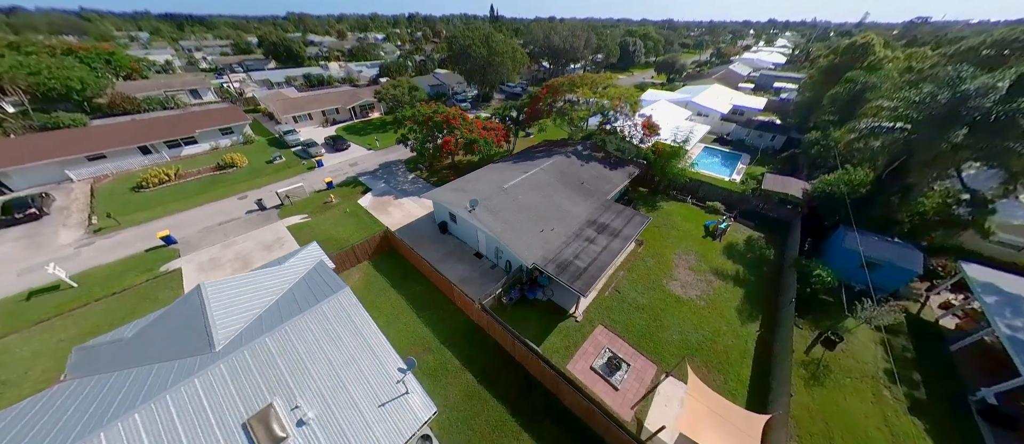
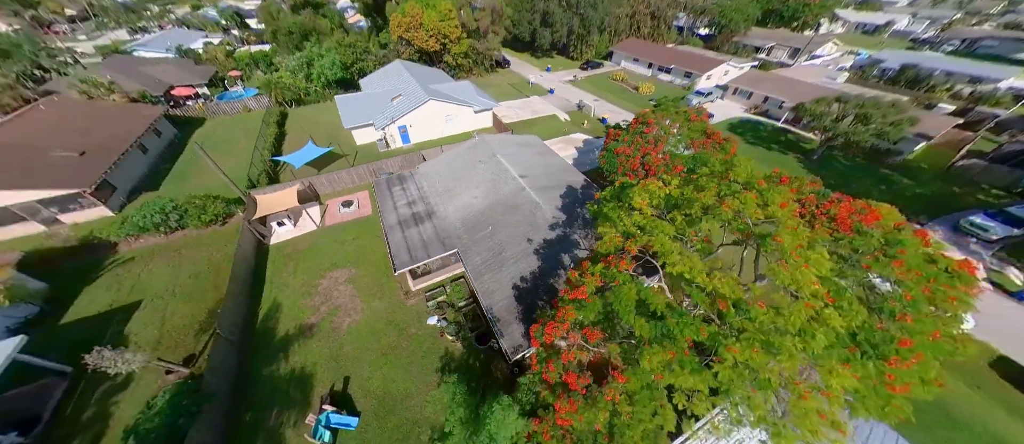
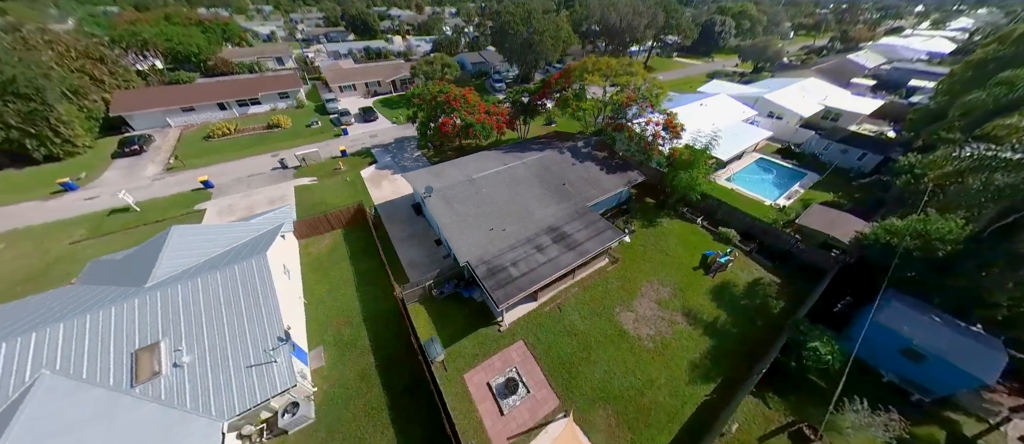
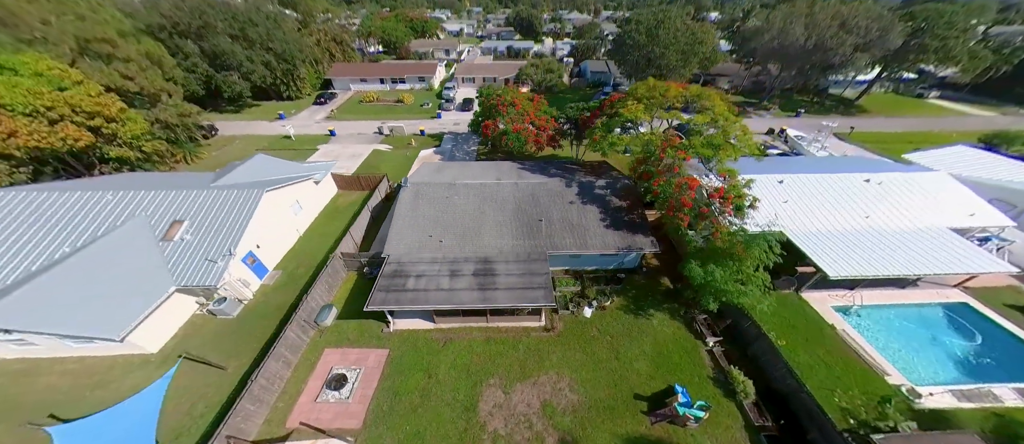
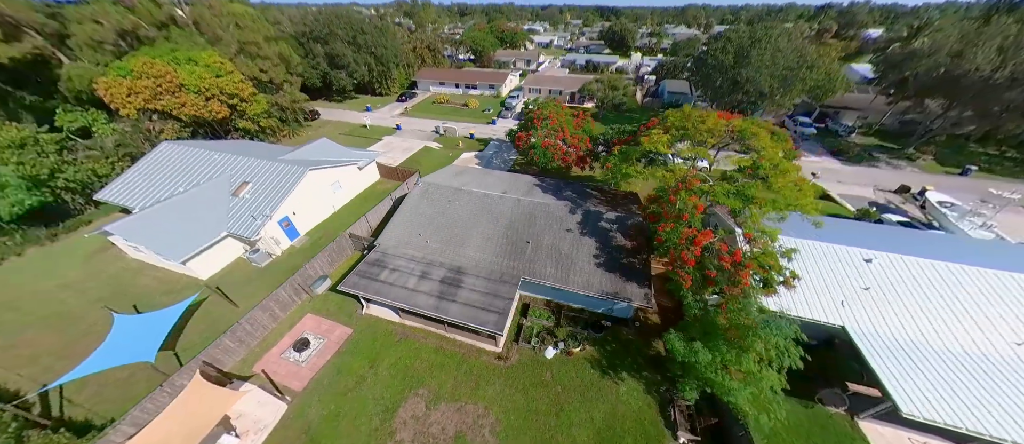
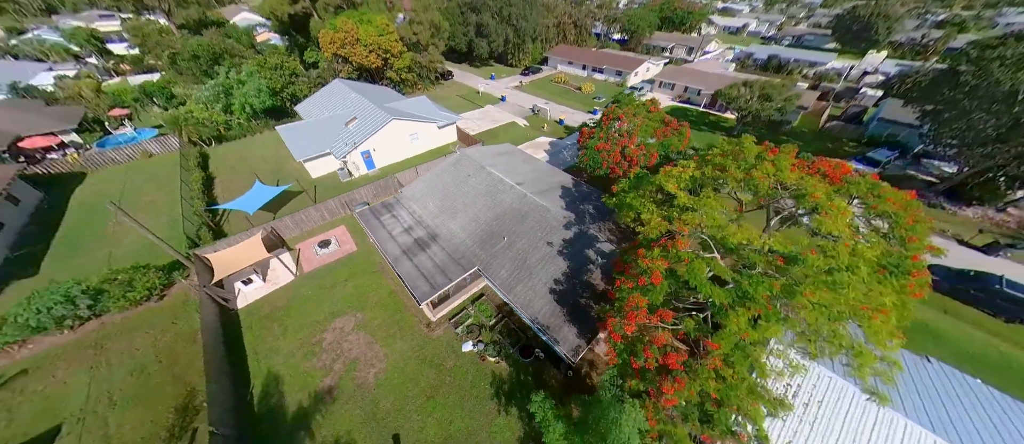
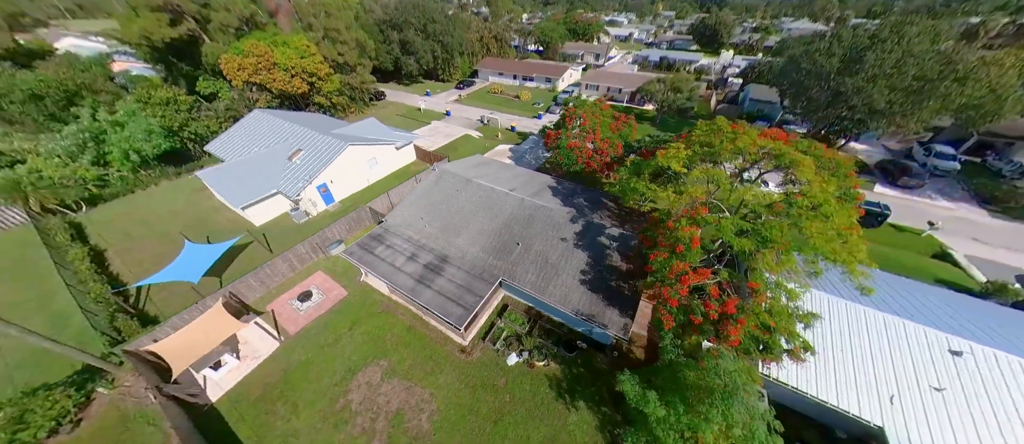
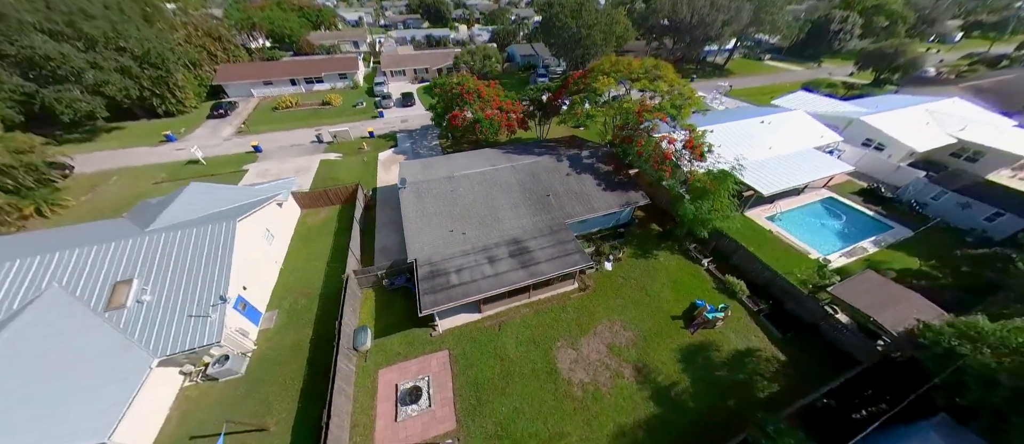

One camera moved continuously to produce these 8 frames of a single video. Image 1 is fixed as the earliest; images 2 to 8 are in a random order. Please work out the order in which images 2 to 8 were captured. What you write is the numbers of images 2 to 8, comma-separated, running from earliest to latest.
3, 8, 4, 5, 7, 6, 2
